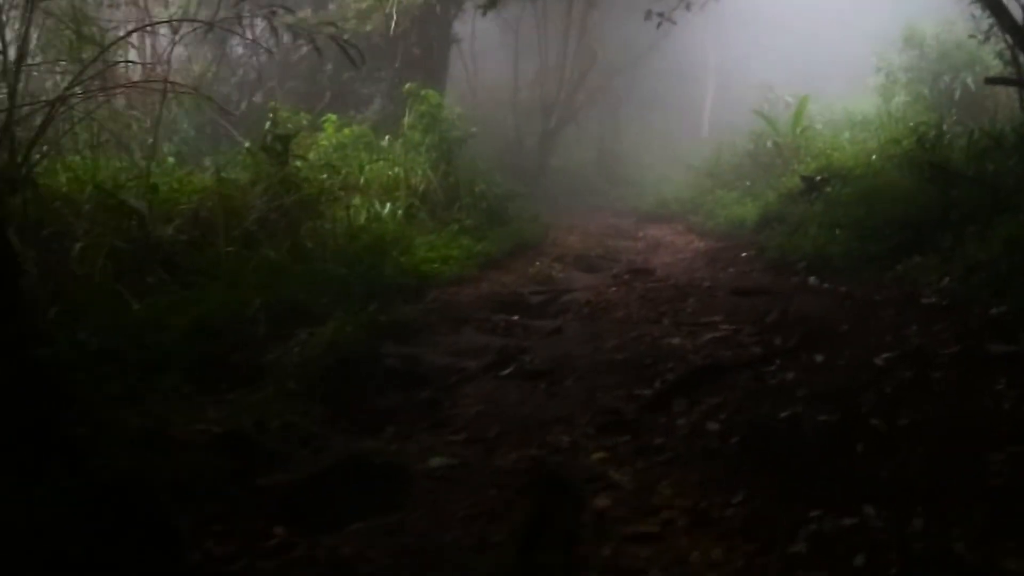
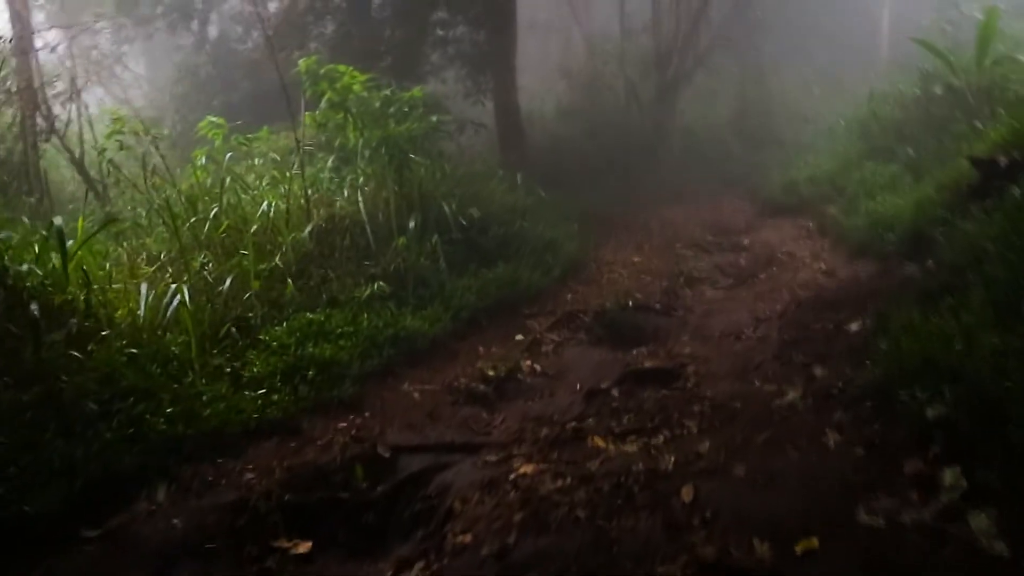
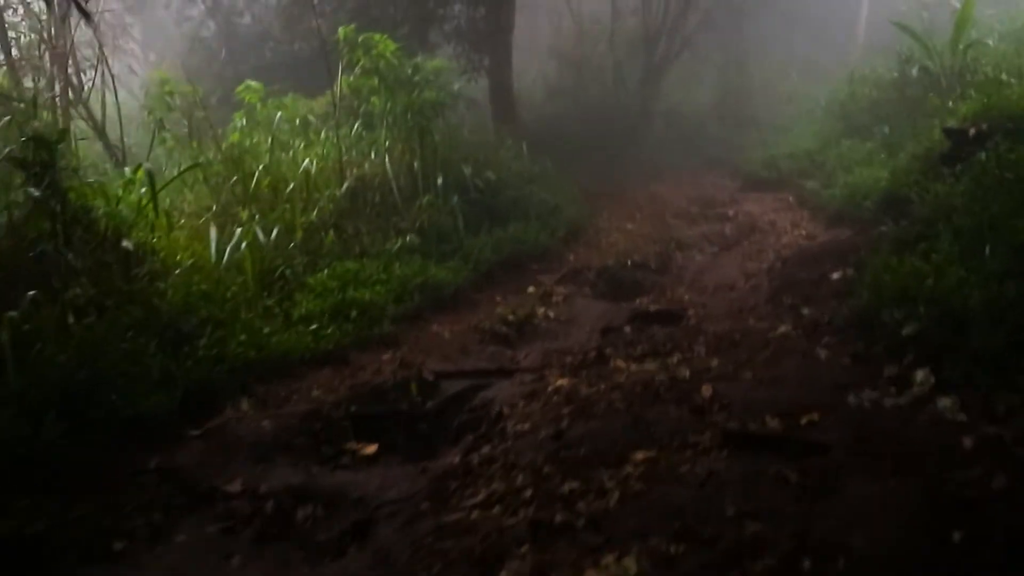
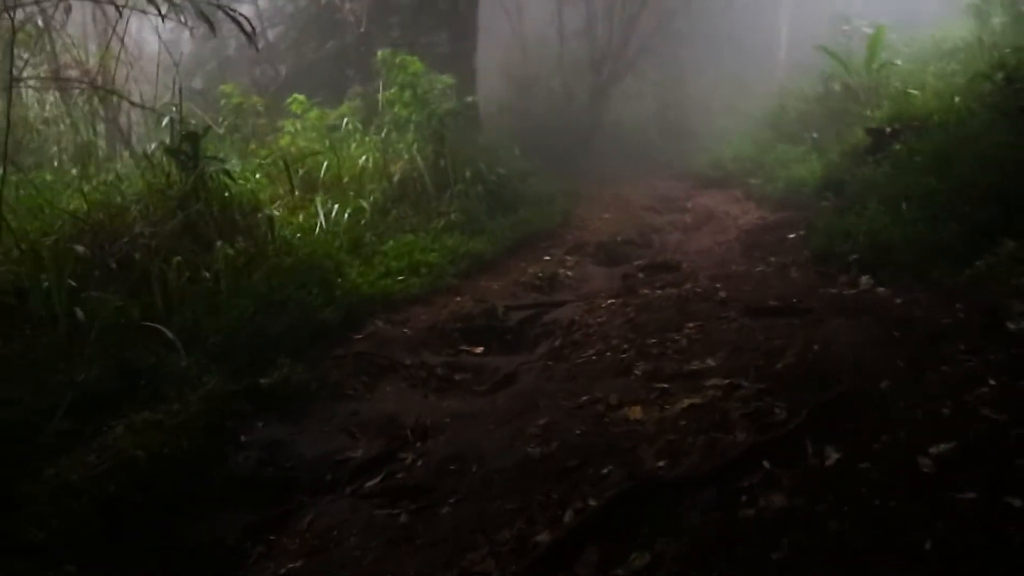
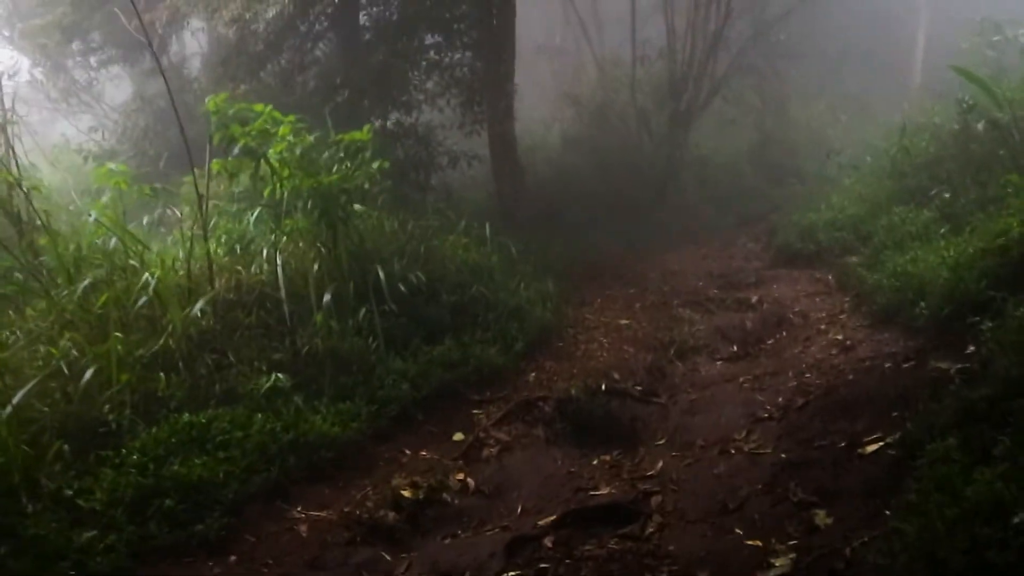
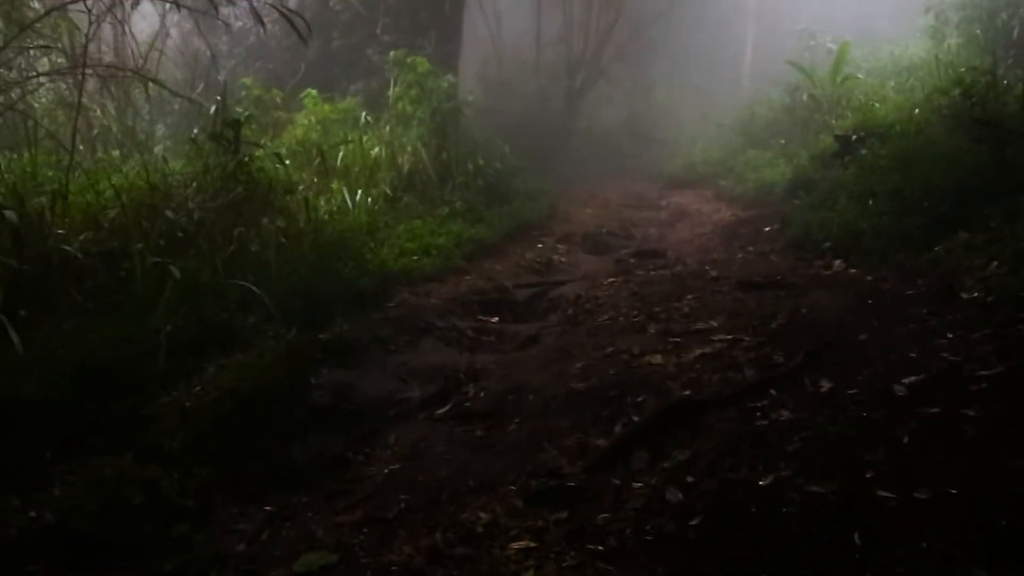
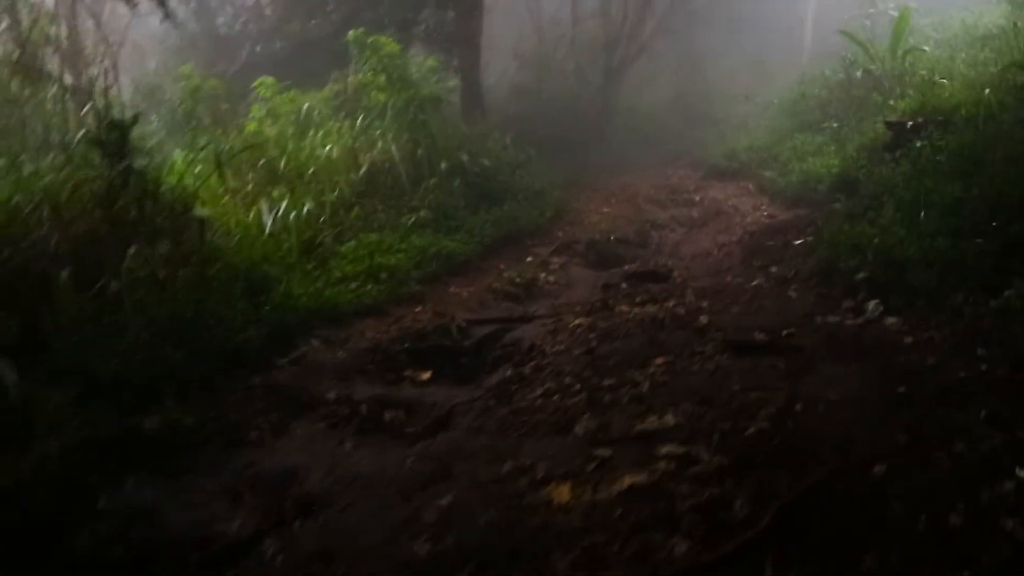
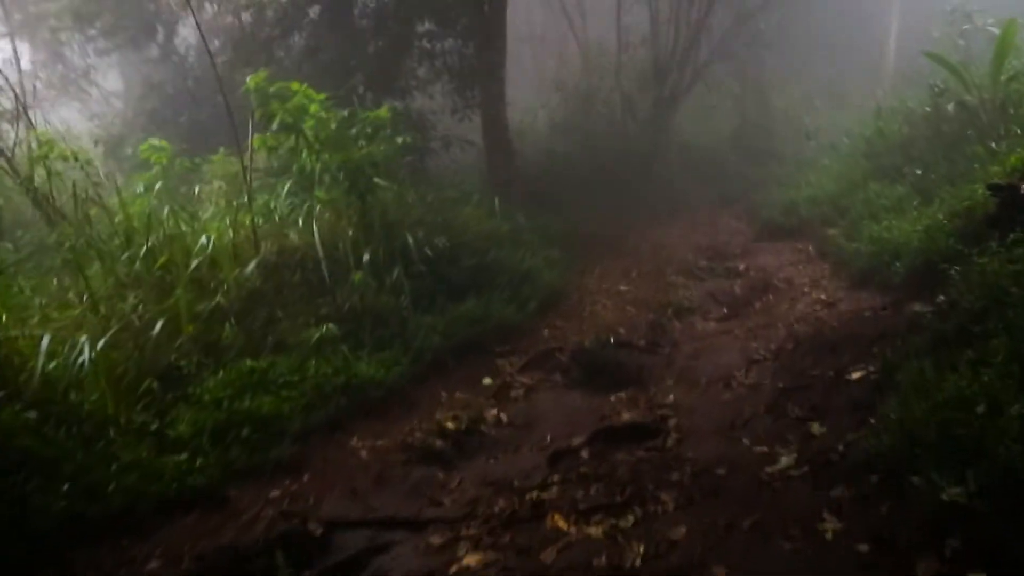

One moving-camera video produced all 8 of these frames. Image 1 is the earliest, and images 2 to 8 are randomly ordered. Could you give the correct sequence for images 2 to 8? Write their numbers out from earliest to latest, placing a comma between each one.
6, 4, 7, 3, 2, 8, 5
